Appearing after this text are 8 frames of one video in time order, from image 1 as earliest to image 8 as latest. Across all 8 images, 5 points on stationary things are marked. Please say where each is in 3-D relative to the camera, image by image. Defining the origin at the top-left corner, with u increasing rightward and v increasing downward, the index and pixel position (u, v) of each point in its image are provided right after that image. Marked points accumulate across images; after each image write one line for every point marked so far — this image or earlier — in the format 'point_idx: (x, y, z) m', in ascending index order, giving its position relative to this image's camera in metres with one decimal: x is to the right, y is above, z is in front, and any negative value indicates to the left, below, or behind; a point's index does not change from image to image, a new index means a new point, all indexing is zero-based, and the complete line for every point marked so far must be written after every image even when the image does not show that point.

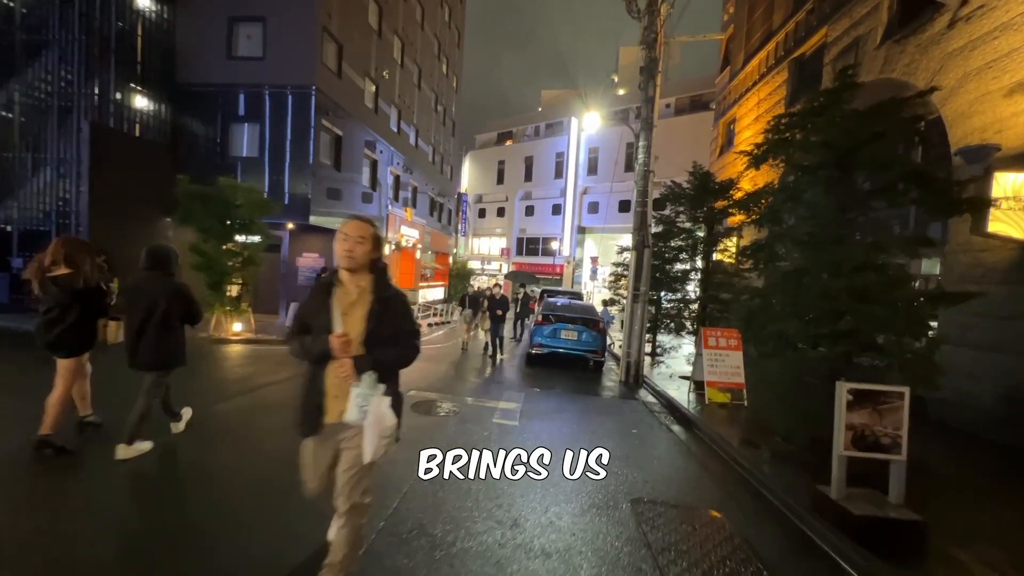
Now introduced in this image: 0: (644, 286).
0: (+3.3, +0.1, +10.6) m
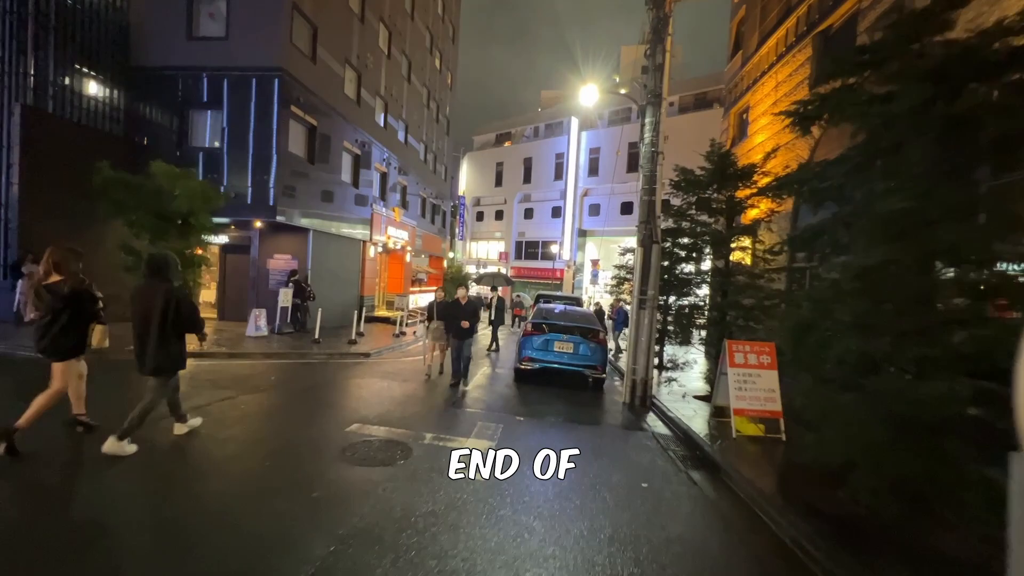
0: (+2.9, 0.0, +8.9) m
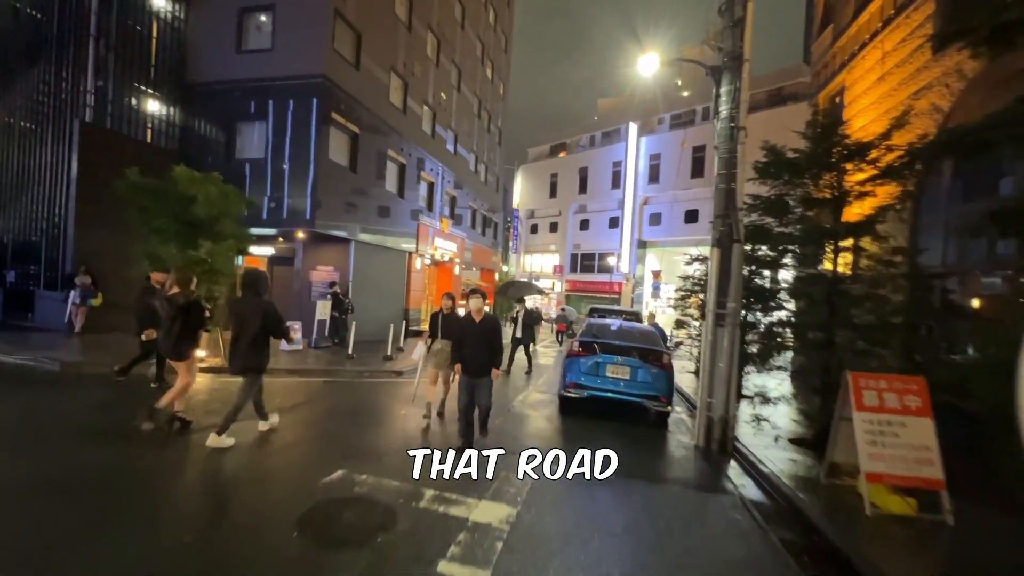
0: (+3.6, -0.2, +7.0) m
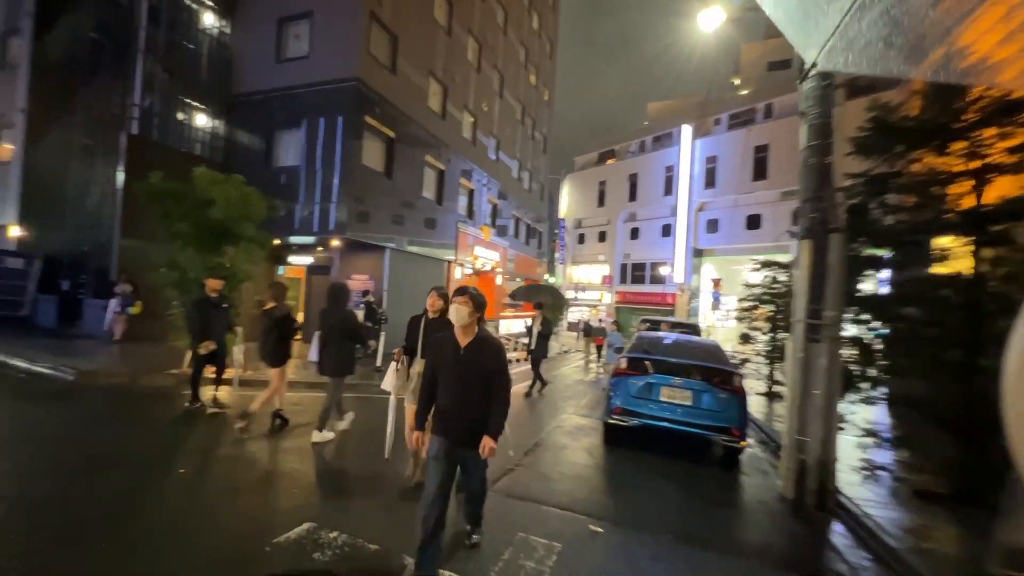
0: (+3.9, -0.2, +5.3) m
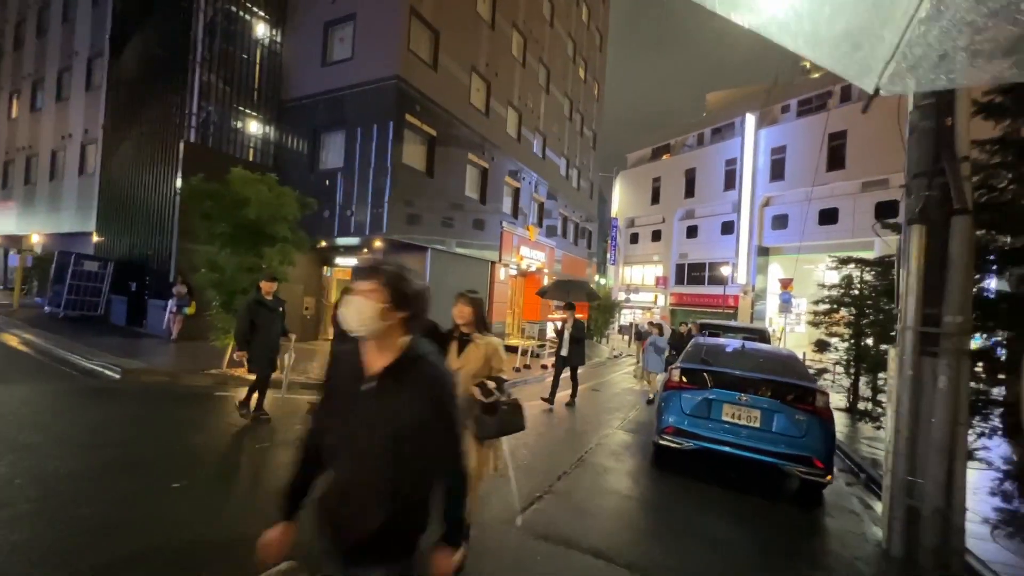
0: (+4.2, -0.2, +4.1) m
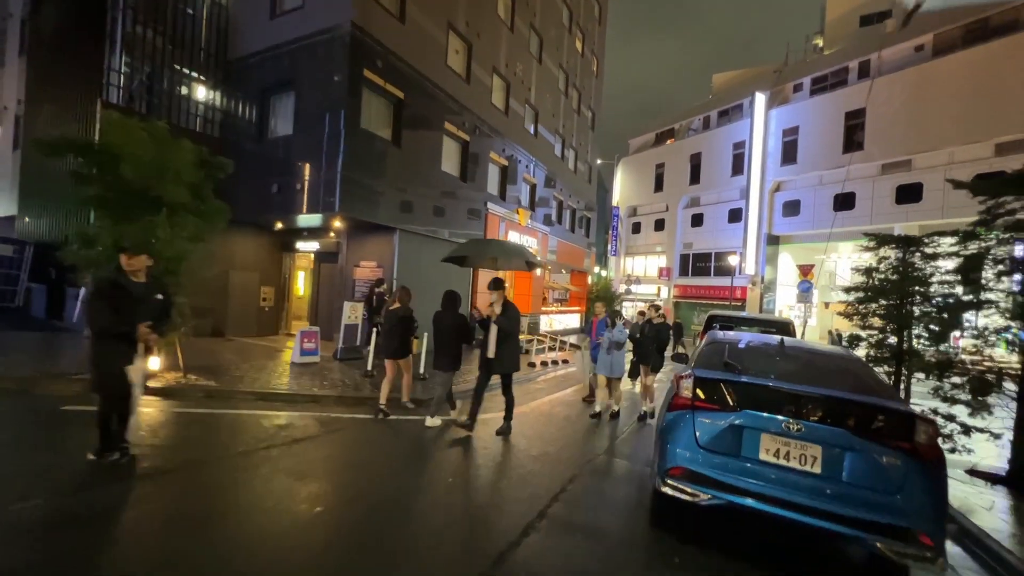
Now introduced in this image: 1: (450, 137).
0: (+3.5, 0.0, +2.1) m
1: (-2.3, +5.6, +15.9) m
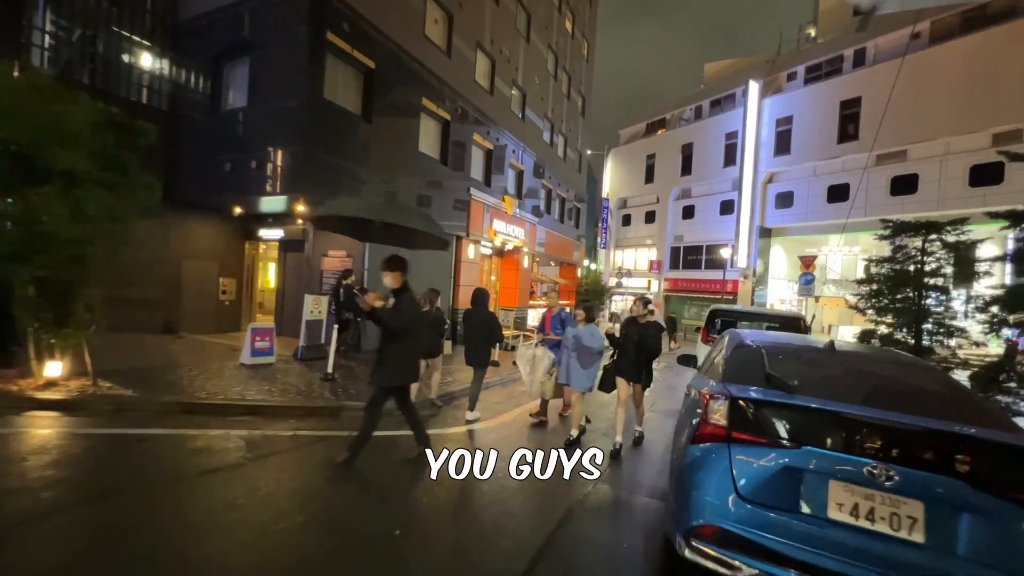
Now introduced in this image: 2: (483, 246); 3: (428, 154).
0: (+3.3, +0.1, +1.0) m
1: (-2.8, +5.9, +14.6) m
2: (-1.2, +1.8, +18.0) m
3: (-2.9, +4.6, +14.8) m
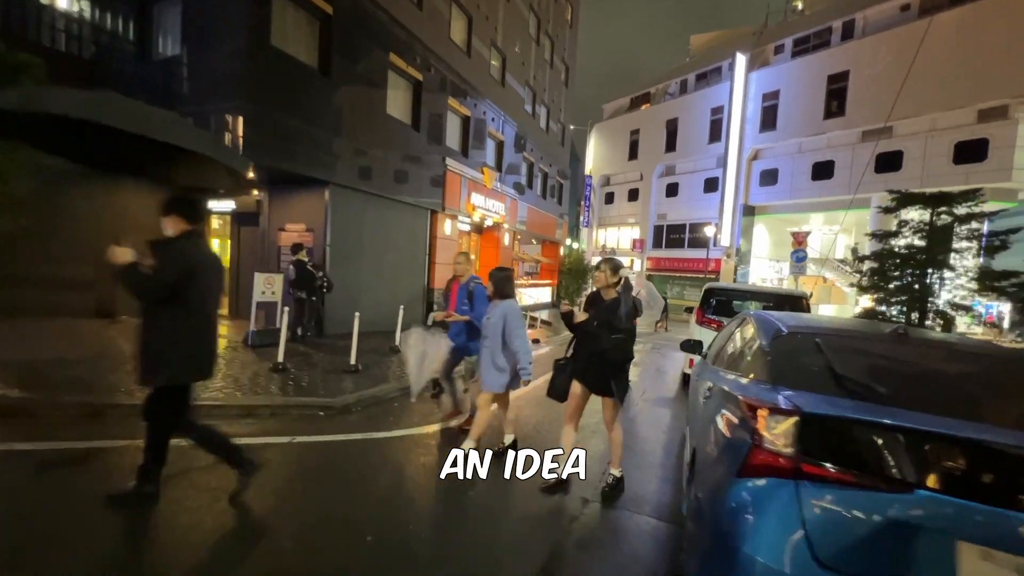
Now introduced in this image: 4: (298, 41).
0: (+3.3, +0.2, +0.1) m
1: (-3.5, +6.6, +13.2) m
2: (-2.0, +2.6, +16.9) m
3: (-3.5, +5.3, +13.4) m
4: (-5.0, +5.9, +10.3) m
